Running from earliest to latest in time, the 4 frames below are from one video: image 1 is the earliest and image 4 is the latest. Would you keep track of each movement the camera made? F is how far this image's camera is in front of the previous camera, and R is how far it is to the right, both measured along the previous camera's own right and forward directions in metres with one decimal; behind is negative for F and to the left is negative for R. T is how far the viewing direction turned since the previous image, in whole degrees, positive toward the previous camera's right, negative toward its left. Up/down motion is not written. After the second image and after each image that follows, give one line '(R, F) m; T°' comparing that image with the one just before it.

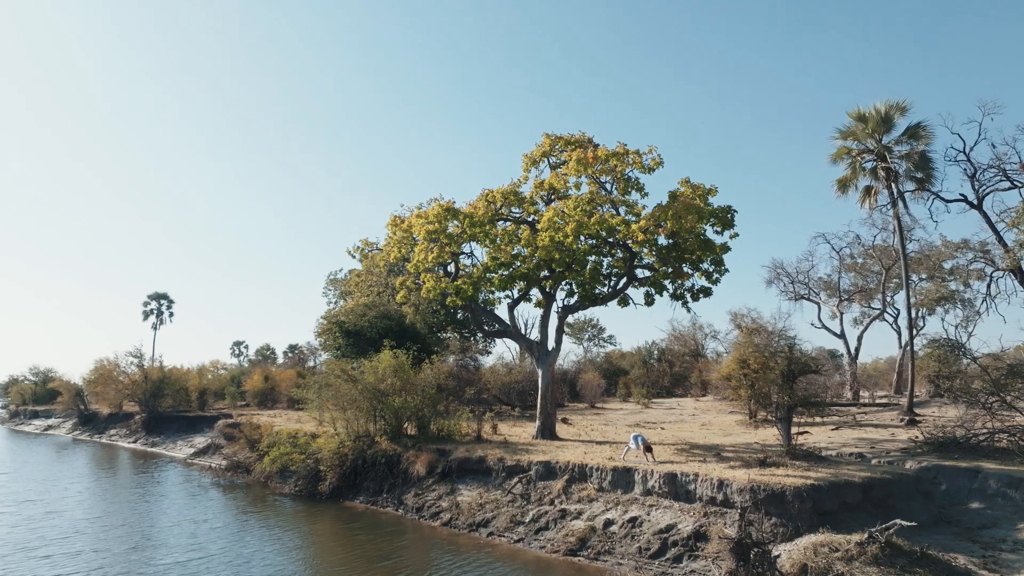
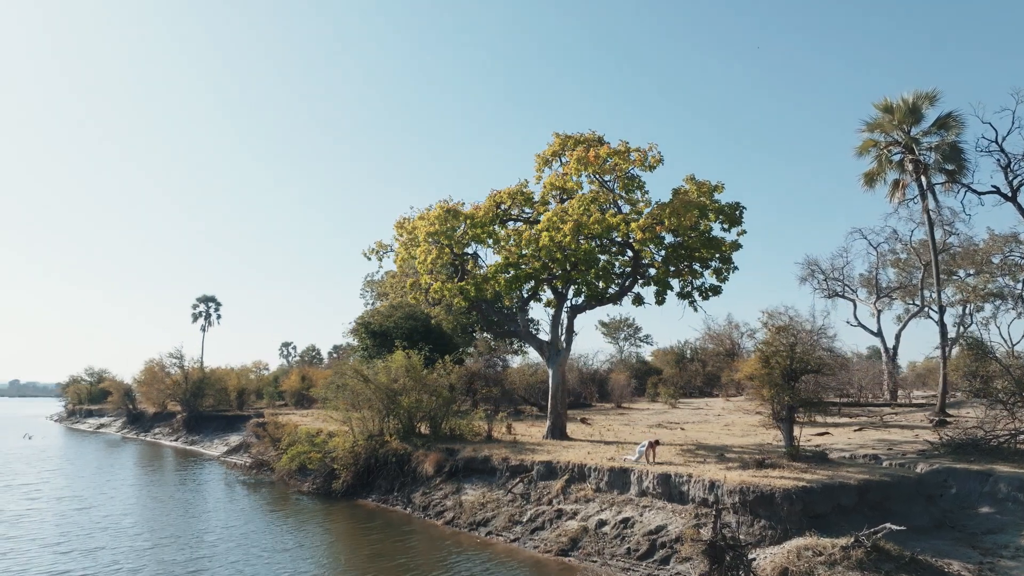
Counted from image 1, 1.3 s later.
(+0.9, 0.0) m; -3°
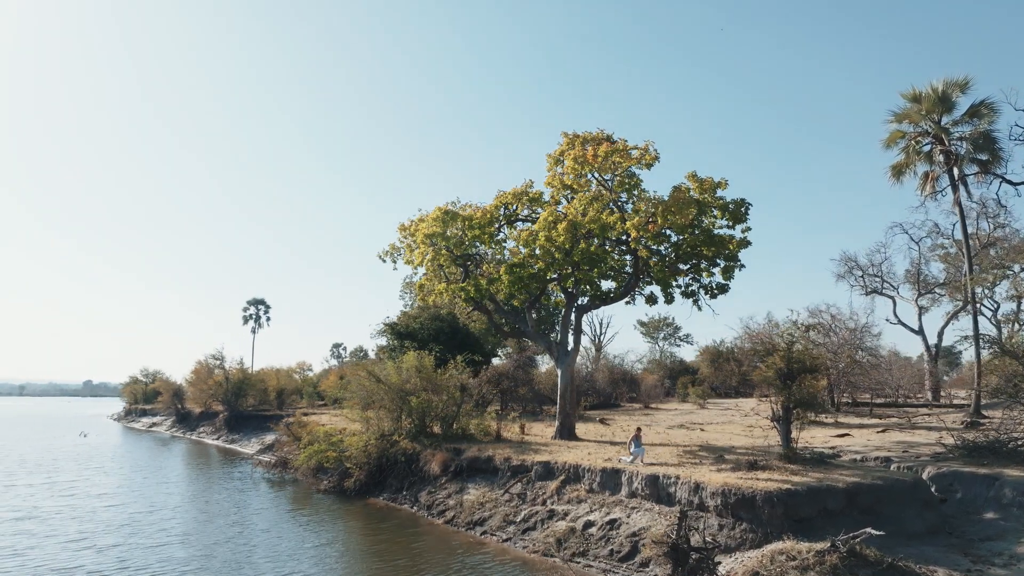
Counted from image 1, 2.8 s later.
(+1.1, 0.0) m; -4°
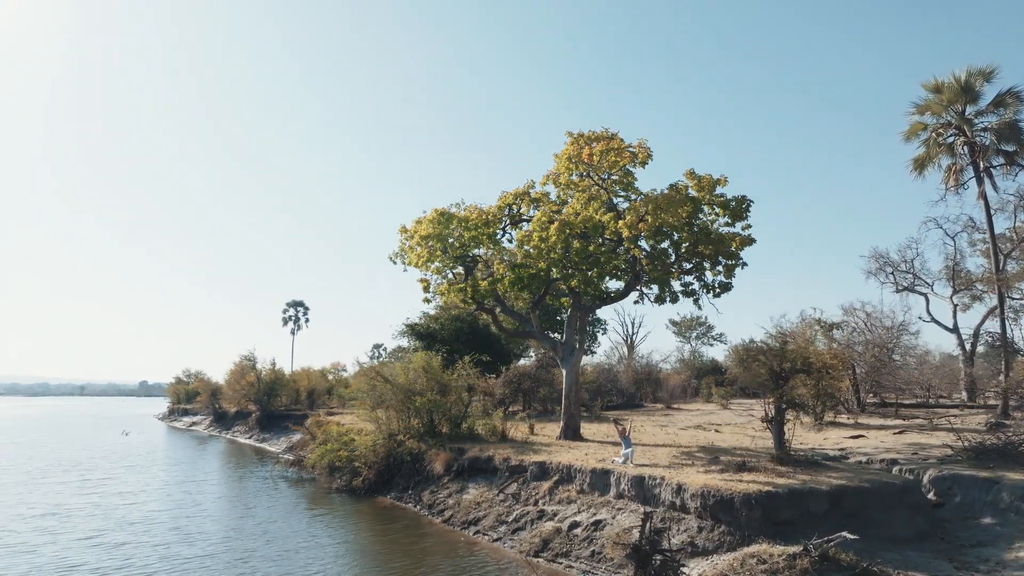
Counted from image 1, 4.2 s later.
(+1.0, 0.0) m; -3°
